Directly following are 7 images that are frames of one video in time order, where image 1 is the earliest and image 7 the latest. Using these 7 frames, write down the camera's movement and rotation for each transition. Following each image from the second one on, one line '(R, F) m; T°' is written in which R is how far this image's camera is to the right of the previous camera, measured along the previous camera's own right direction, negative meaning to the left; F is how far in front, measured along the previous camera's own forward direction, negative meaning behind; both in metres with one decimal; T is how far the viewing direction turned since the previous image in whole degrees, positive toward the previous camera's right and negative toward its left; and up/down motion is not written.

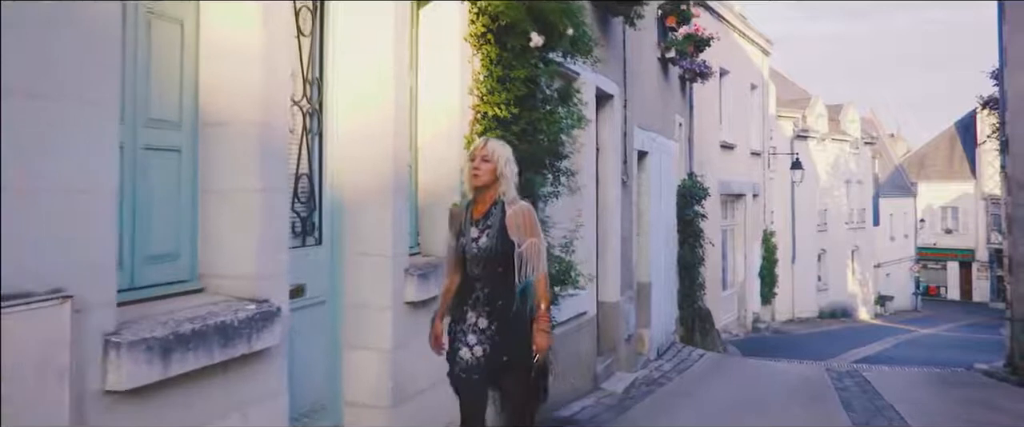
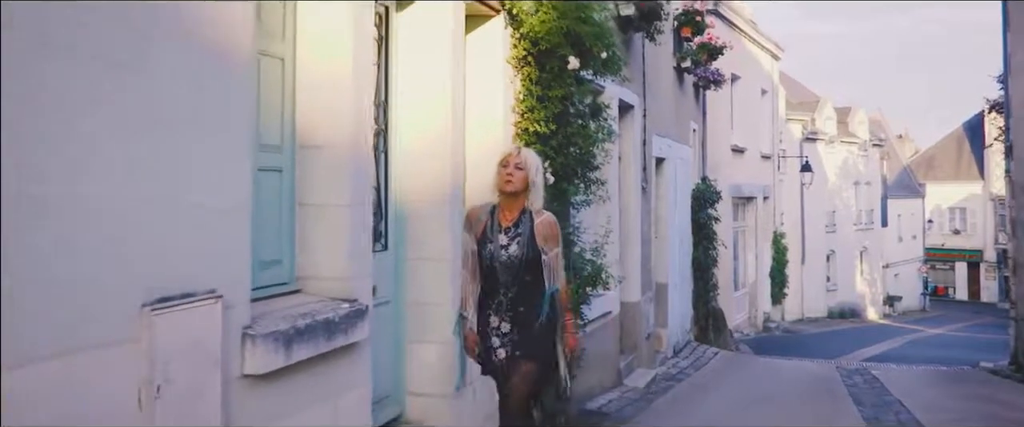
(-0.2, -0.6) m; 0°
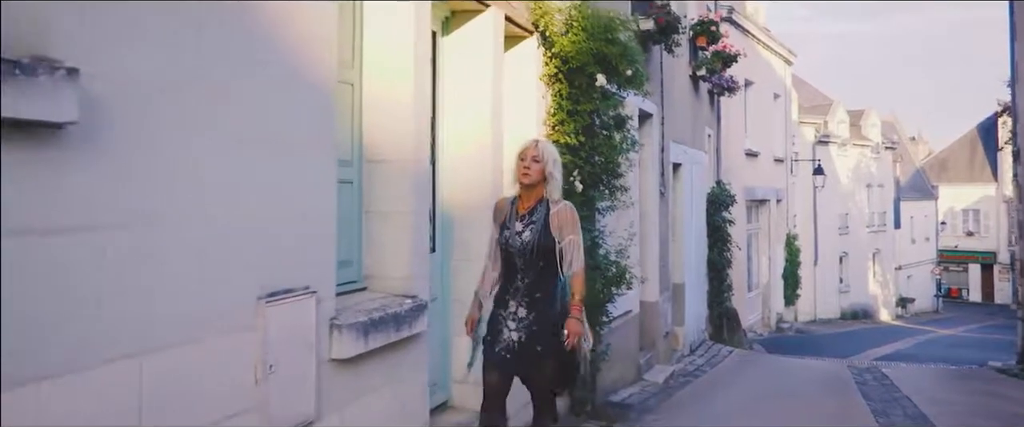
(-0.1, -0.6) m; -1°
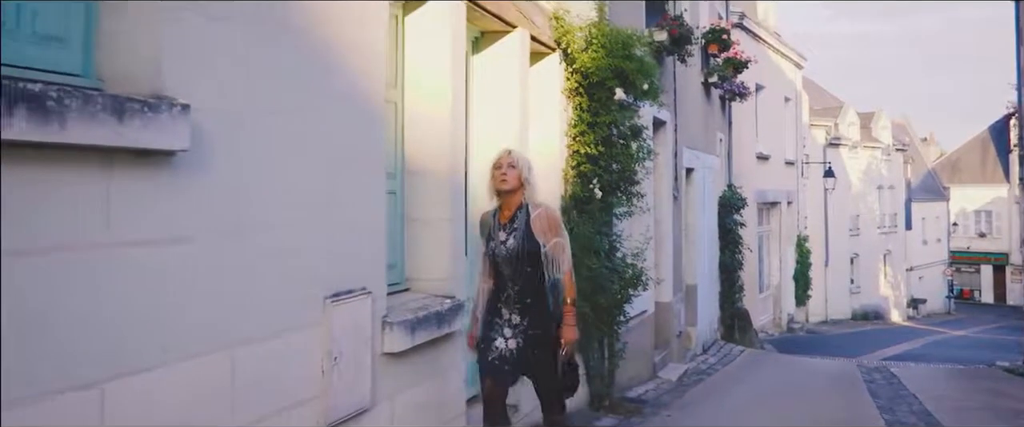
(-0.1, -0.5) m; -1°
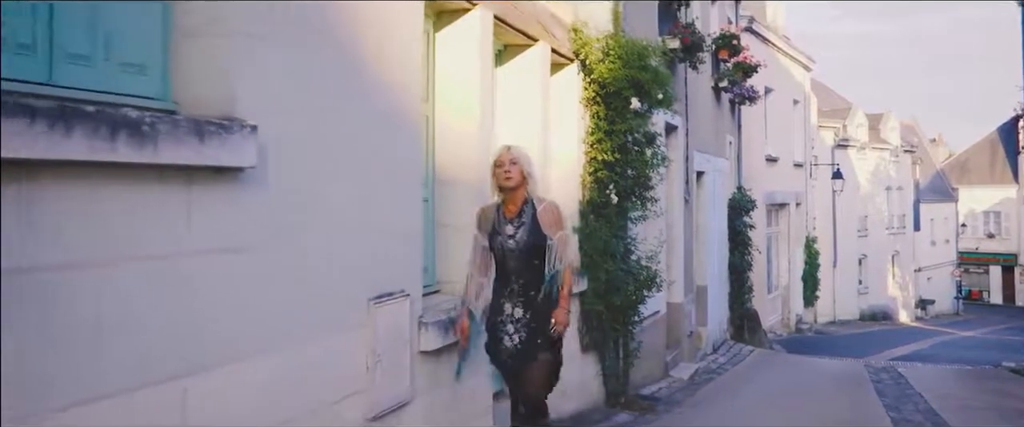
(-0.1, -0.3) m; 0°
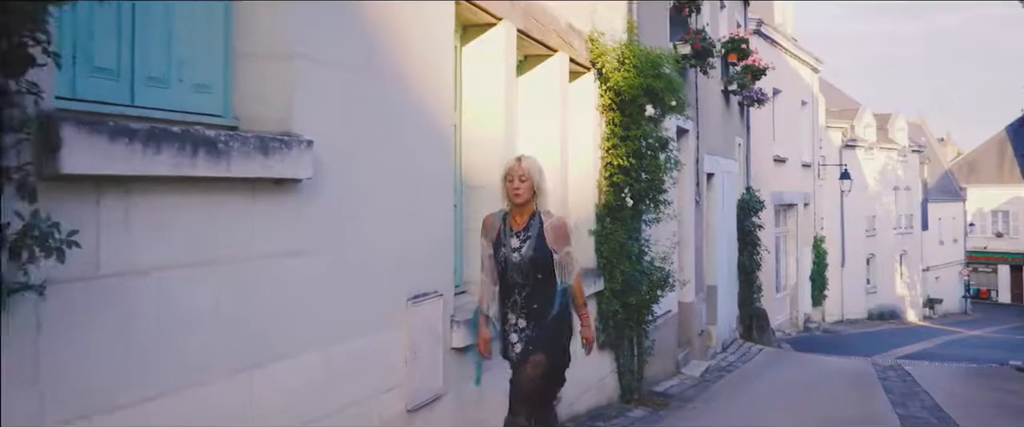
(-0.1, -0.3) m; 0°
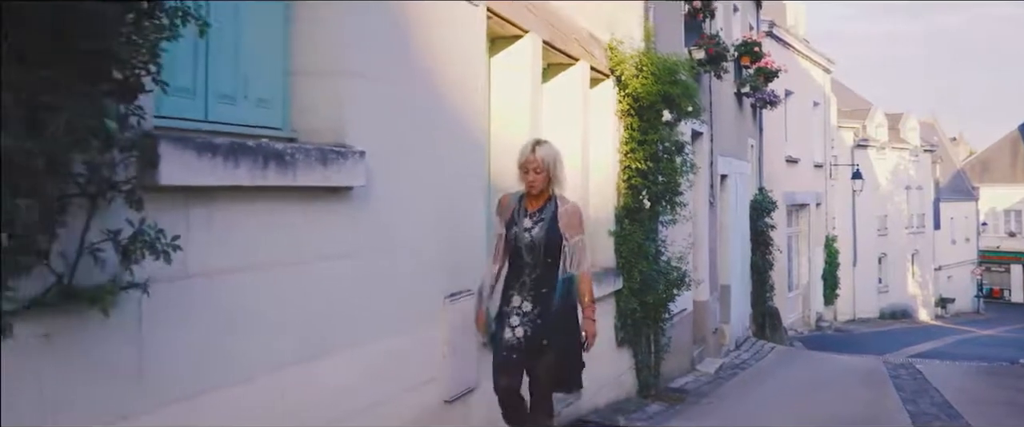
(-0.1, -0.3) m; -1°
